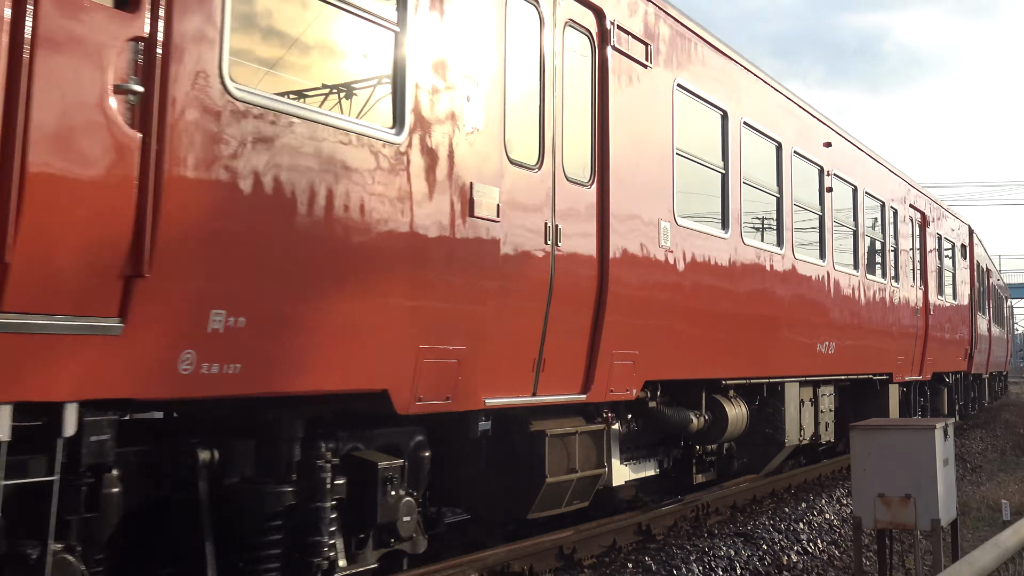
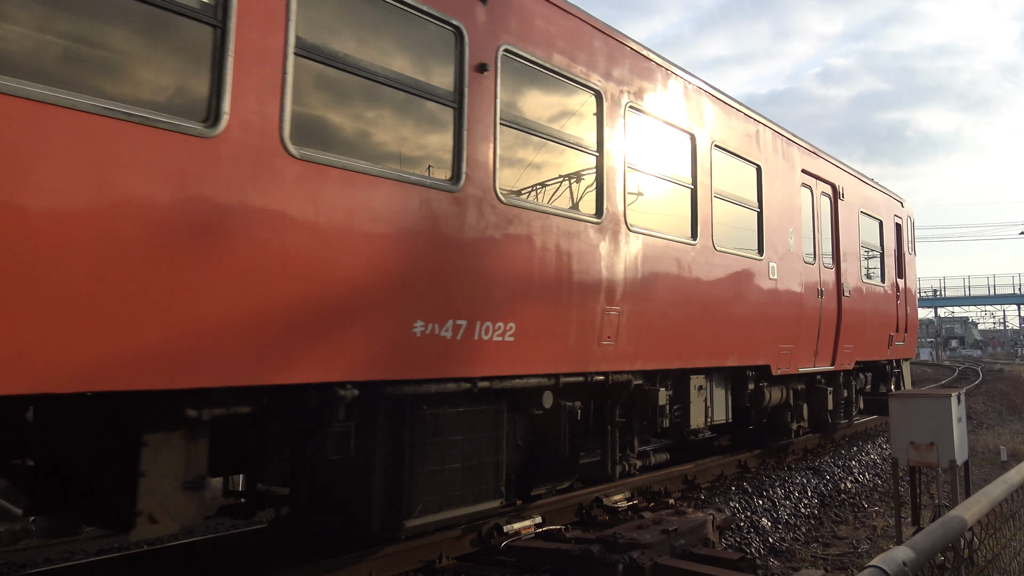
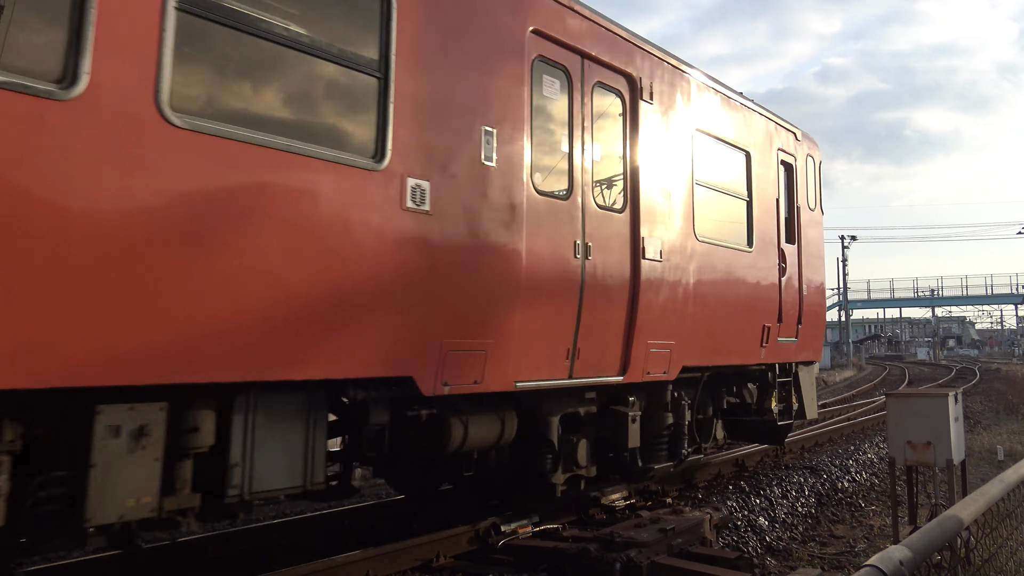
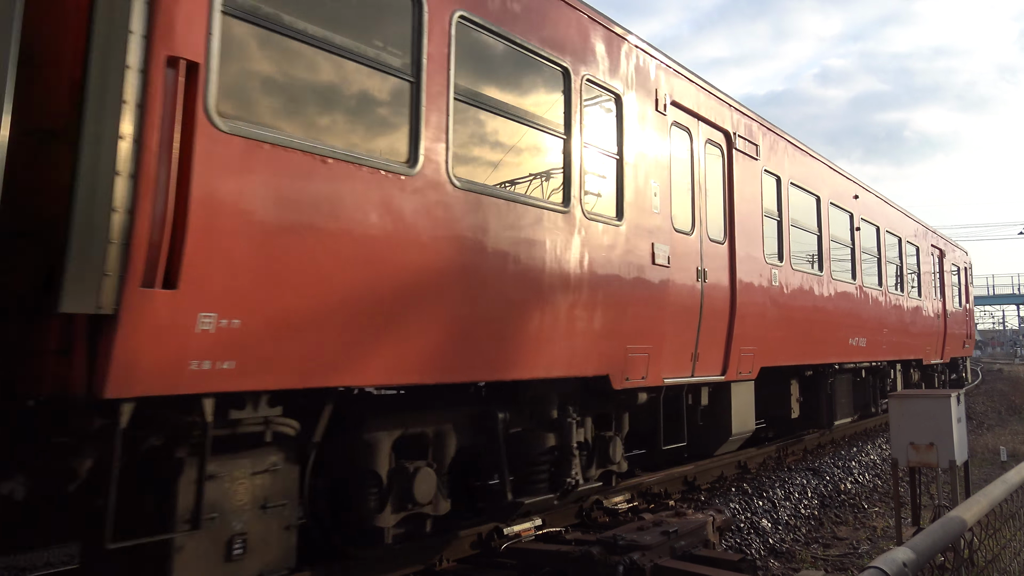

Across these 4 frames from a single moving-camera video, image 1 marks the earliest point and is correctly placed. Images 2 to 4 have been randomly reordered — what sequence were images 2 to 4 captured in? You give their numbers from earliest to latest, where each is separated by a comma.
4, 2, 3
